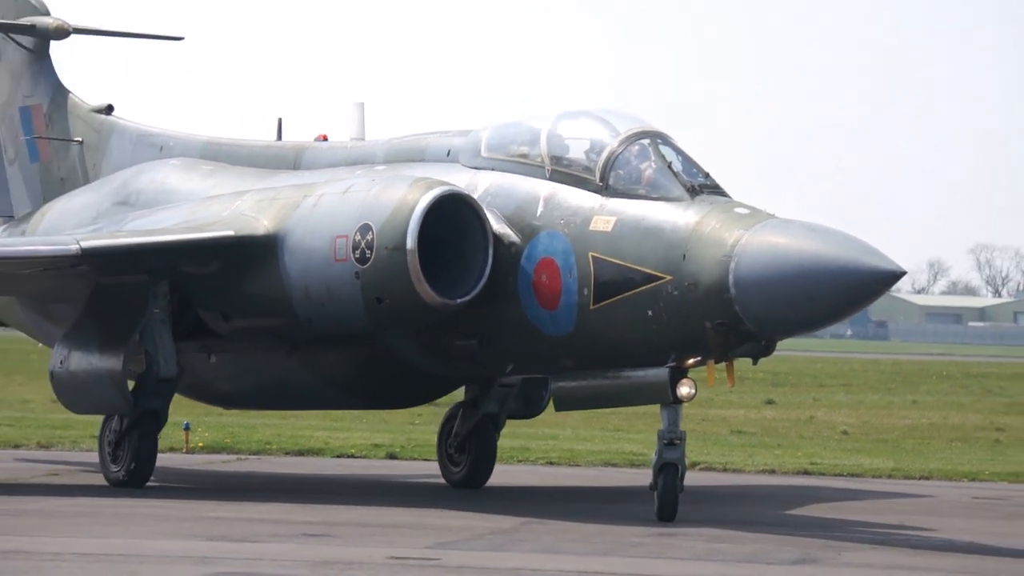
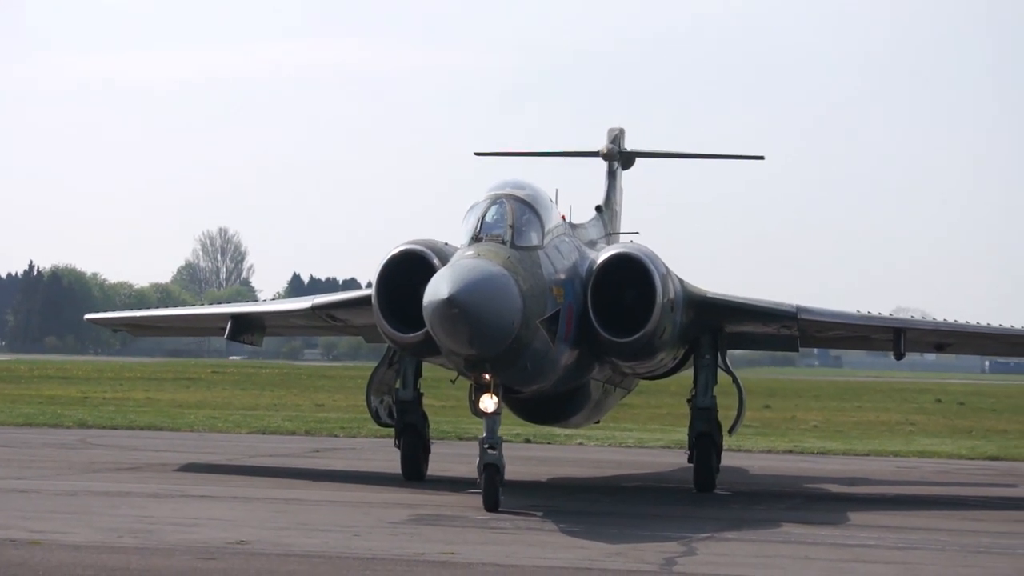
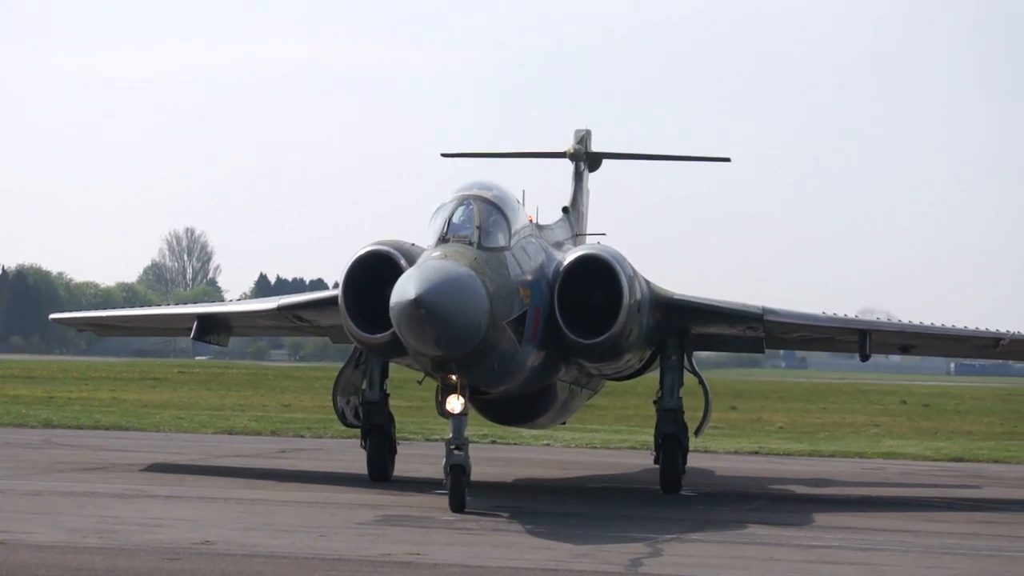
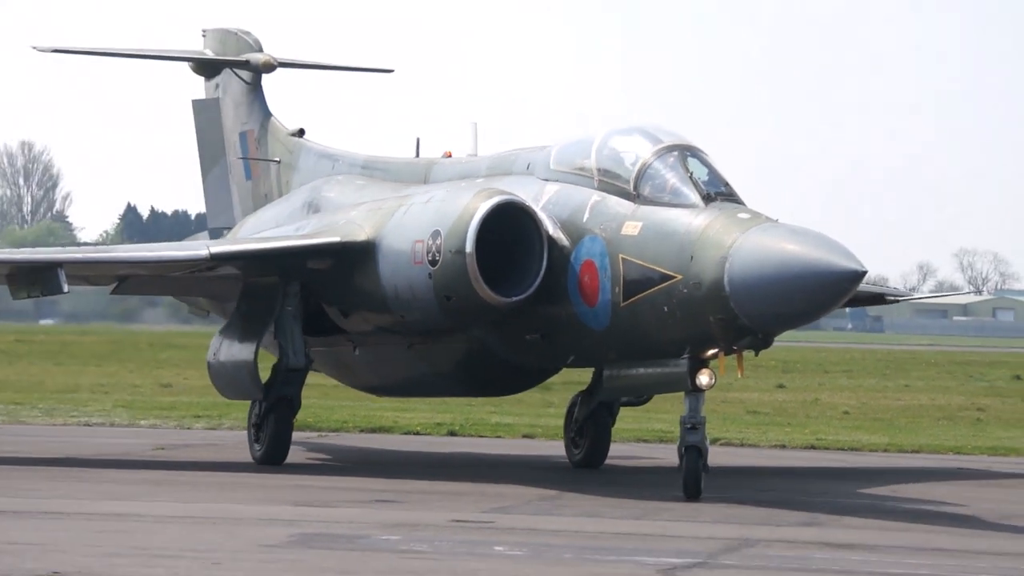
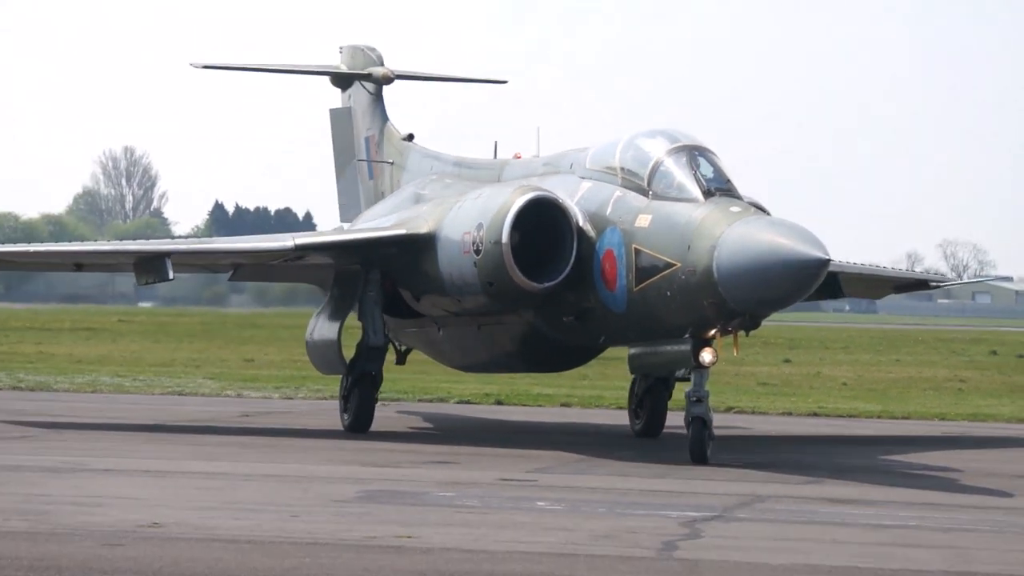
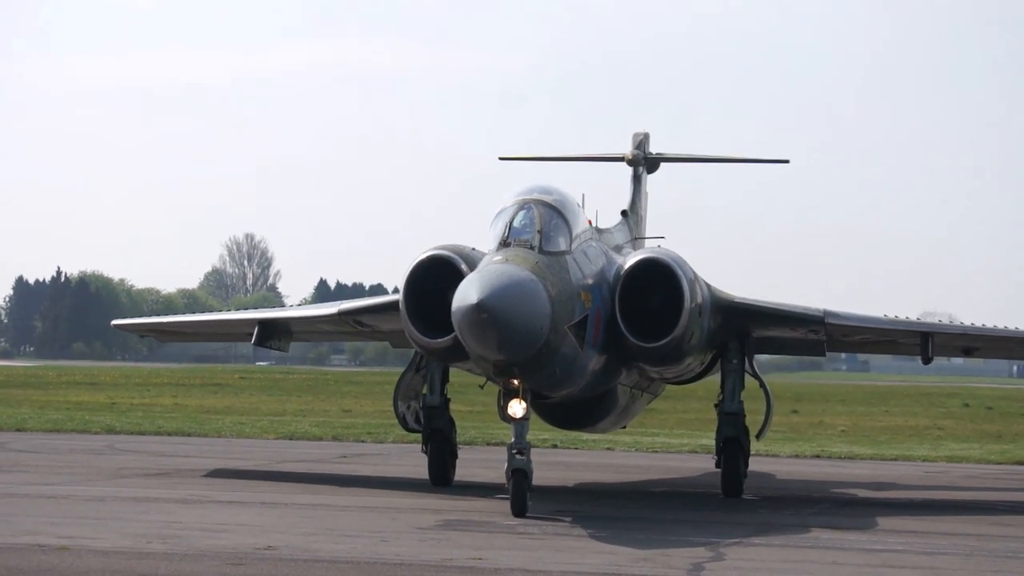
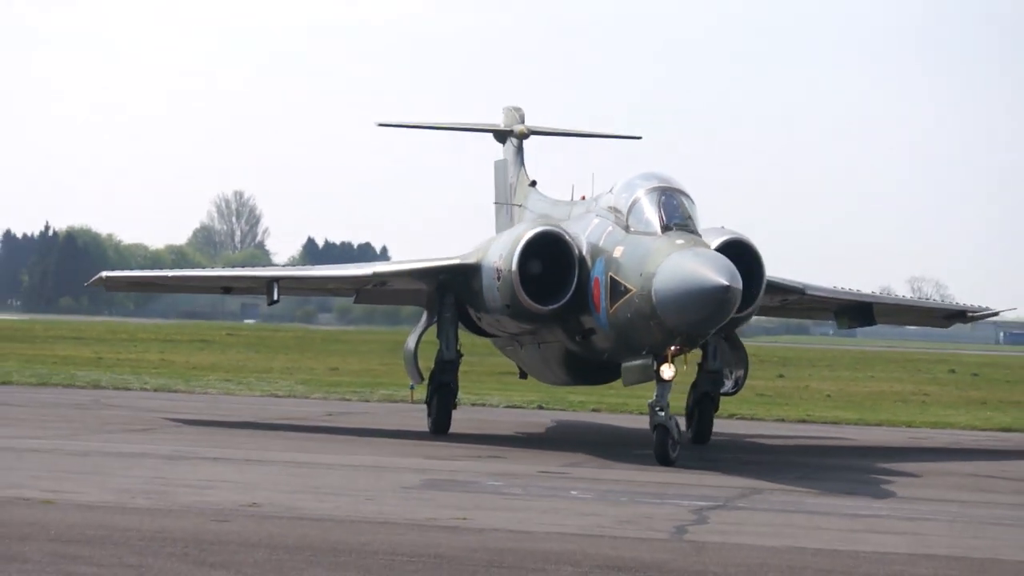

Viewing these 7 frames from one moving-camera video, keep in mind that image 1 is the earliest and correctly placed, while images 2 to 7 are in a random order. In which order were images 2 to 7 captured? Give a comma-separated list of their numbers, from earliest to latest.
4, 5, 7, 6, 2, 3
